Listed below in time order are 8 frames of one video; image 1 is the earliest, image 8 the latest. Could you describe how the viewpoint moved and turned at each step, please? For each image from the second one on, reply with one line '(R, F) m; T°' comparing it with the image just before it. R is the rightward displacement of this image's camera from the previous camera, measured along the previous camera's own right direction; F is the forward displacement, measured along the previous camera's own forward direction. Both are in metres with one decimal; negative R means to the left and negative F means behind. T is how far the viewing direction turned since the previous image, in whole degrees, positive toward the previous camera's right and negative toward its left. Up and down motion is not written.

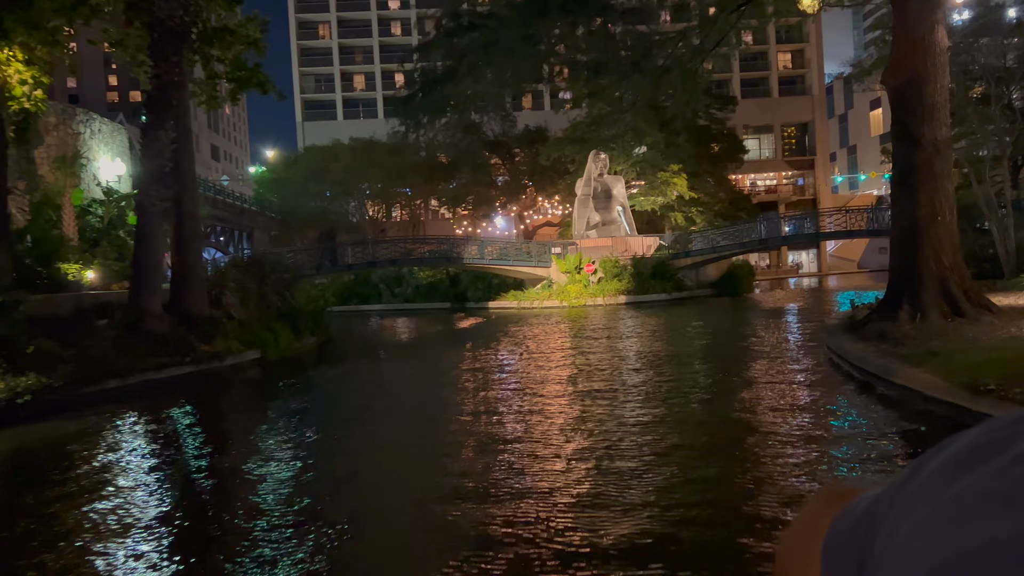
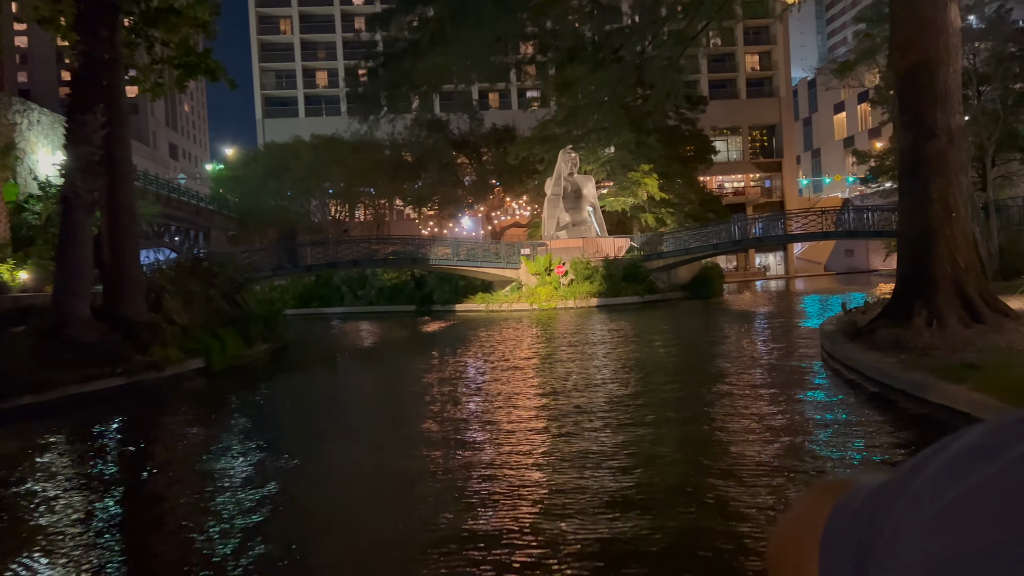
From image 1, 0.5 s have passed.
(-0.1, +0.8) m; +2°
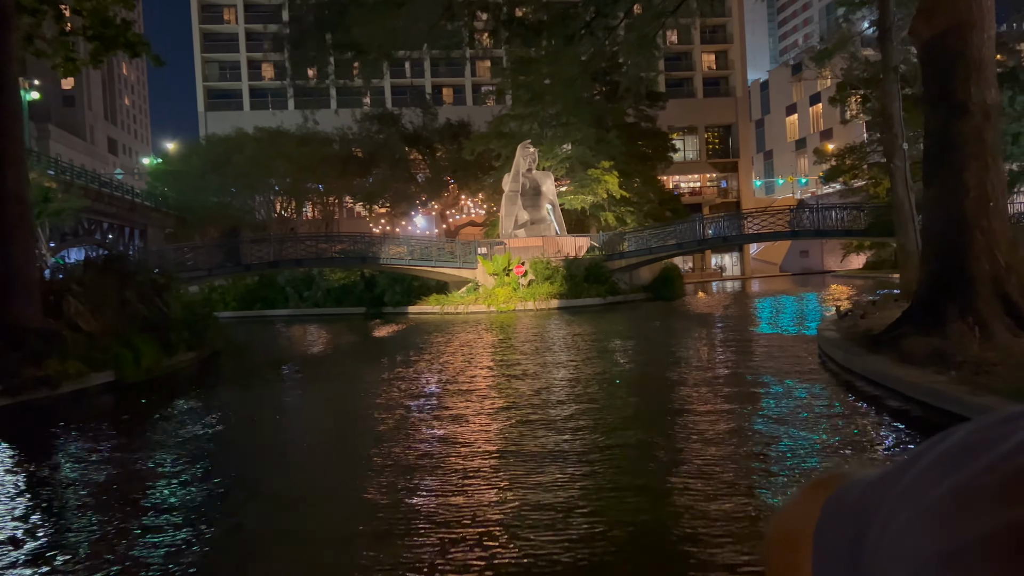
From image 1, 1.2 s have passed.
(-0.1, +1.2) m; +3°
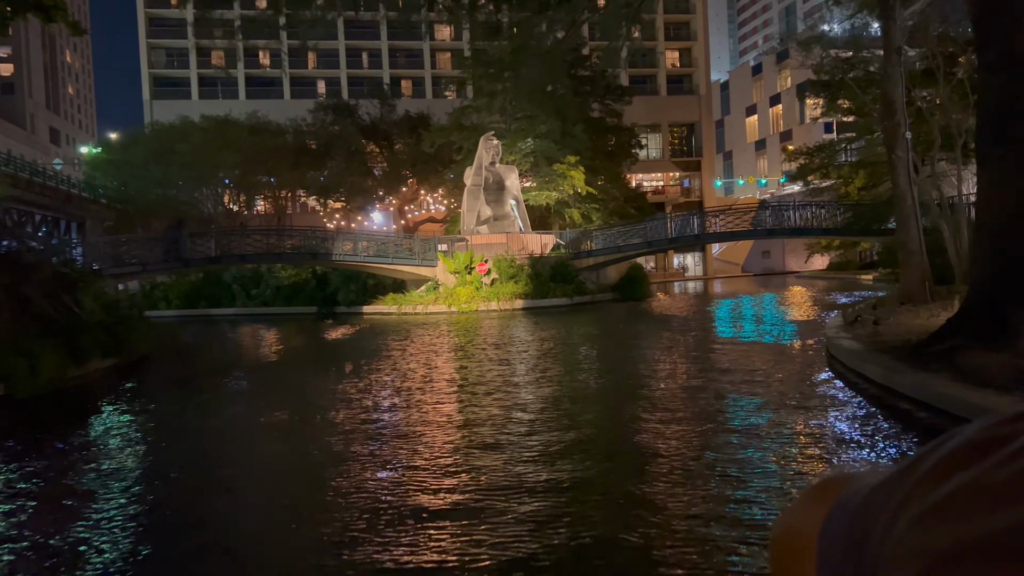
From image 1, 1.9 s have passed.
(-0.1, +1.2) m; +3°
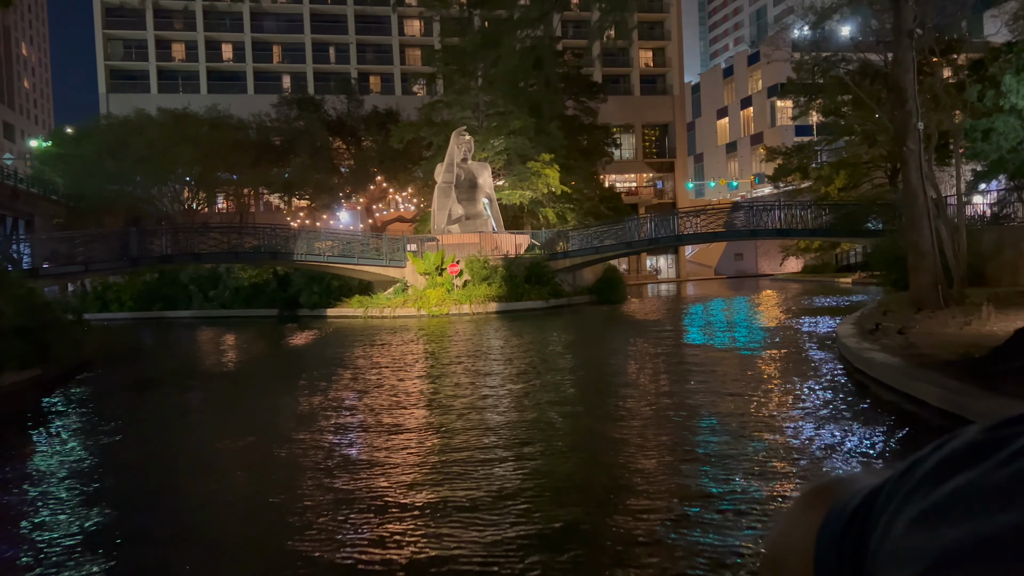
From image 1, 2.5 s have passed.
(-0.1, +1.0) m; +2°
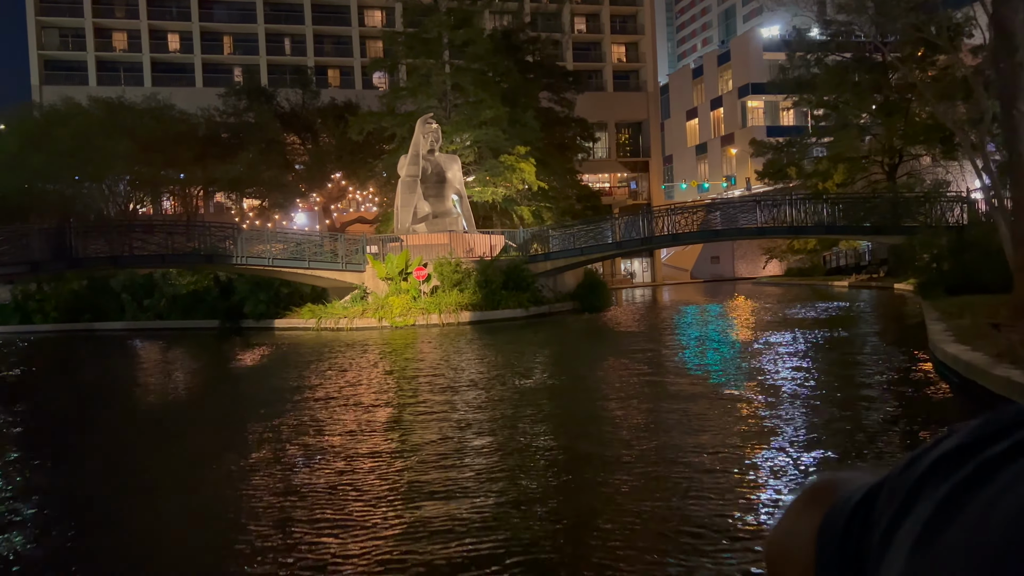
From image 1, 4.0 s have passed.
(-0.2, +2.4) m; +2°
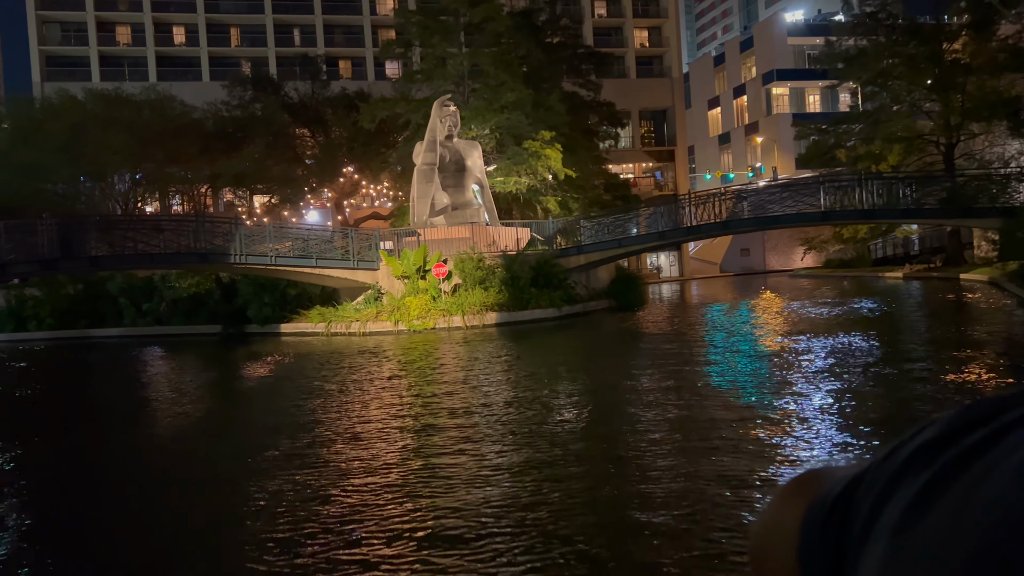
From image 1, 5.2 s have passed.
(-0.2, +1.8) m; -1°
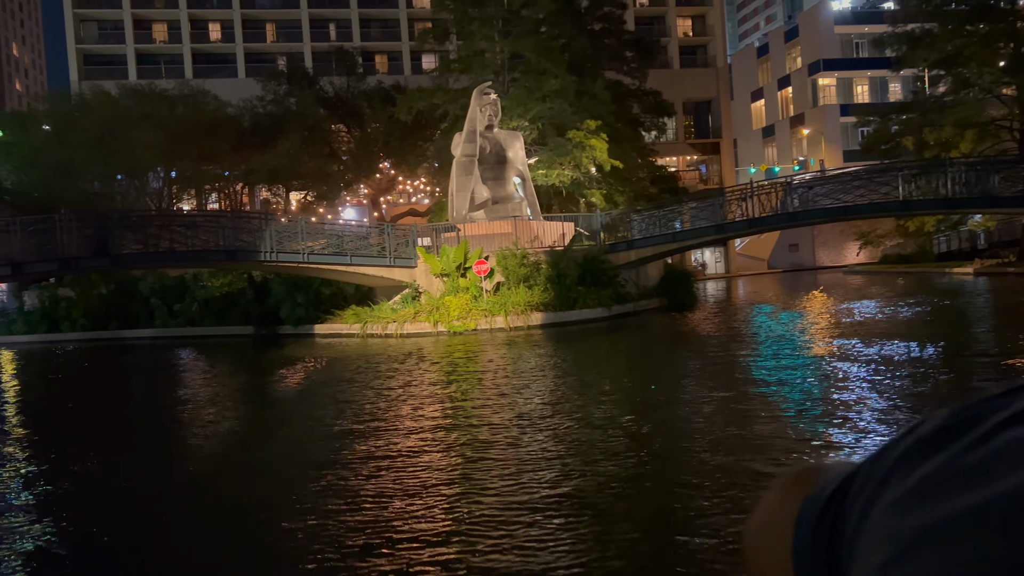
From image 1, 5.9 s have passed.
(-0.2, +1.0) m; -3°
